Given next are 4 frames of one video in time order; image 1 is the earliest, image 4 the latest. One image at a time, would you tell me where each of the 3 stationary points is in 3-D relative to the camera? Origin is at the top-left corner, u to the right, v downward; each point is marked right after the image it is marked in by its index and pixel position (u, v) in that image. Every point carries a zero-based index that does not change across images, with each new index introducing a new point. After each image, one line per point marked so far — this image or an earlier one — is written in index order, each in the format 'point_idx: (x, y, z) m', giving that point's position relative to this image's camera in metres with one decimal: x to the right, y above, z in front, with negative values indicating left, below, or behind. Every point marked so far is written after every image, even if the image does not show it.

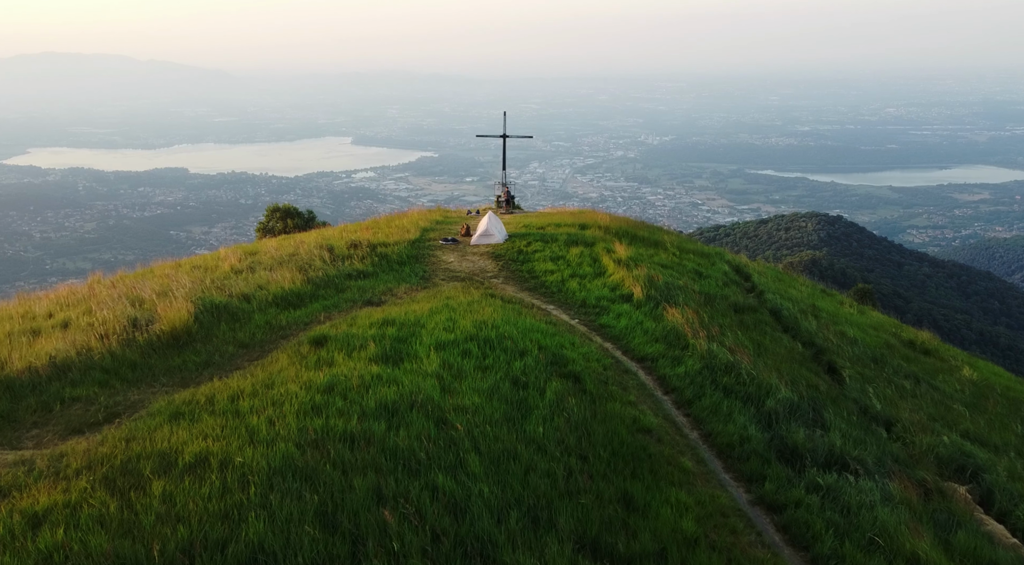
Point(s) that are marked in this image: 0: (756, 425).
0: (+2.0, -1.2, +6.9) m
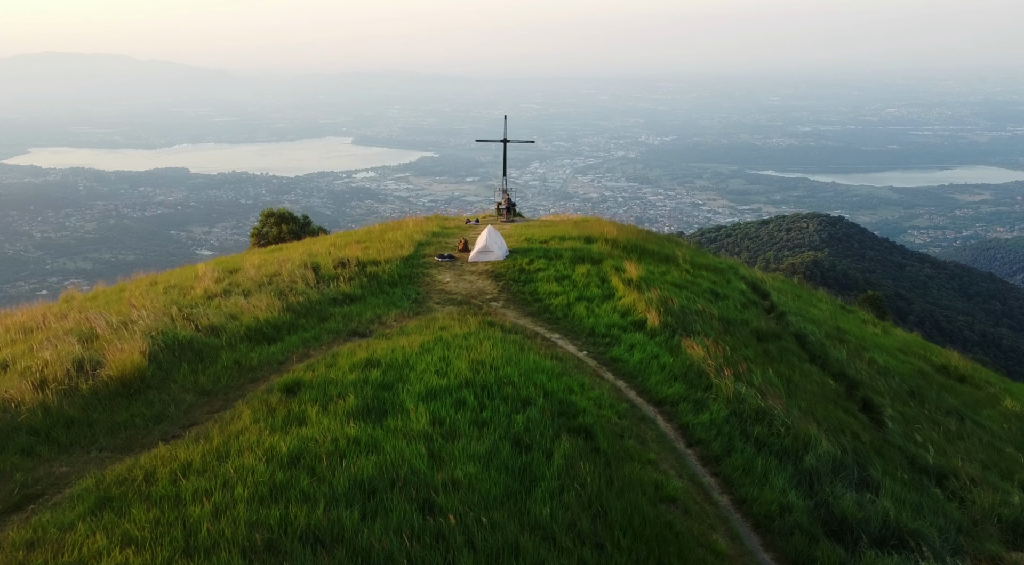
0: (+2.0, -1.4, +5.9) m
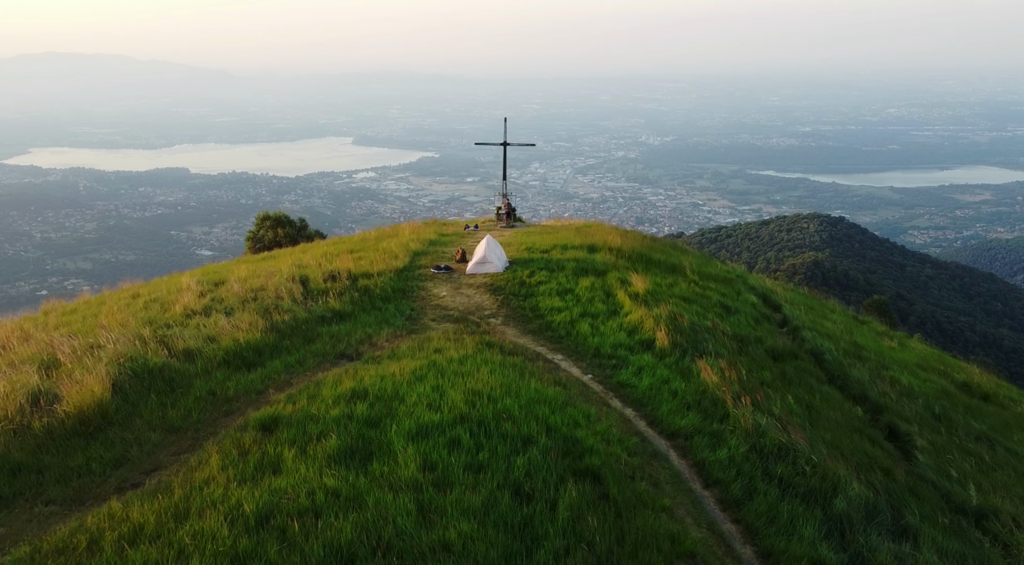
0: (+2.0, -1.6, +5.4) m
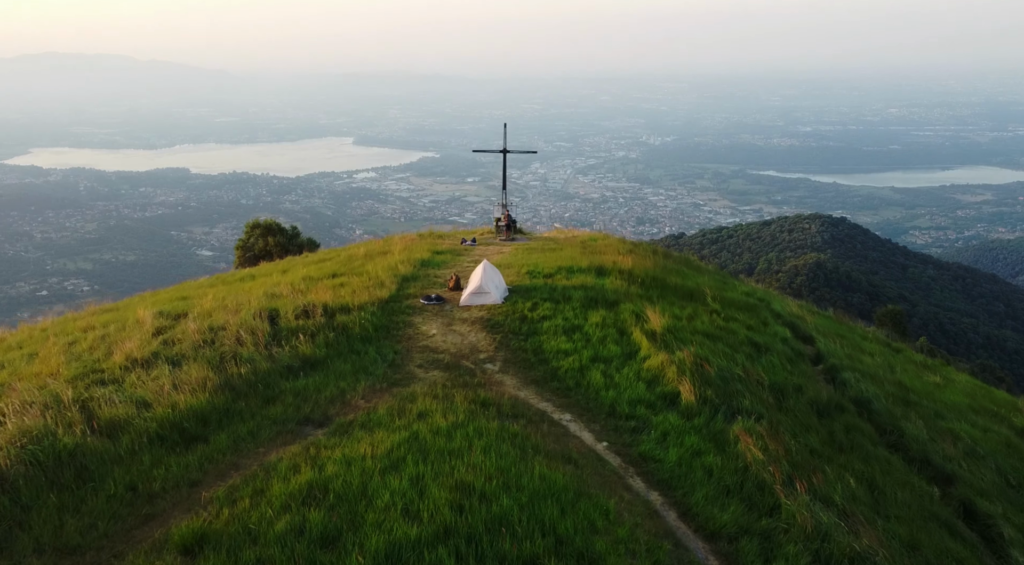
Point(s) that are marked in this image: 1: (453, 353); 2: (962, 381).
0: (+2.0, -2.0, +4.0) m
1: (-0.6, -0.7, +8.5) m
2: (+6.4, -1.4, +12.3) m
